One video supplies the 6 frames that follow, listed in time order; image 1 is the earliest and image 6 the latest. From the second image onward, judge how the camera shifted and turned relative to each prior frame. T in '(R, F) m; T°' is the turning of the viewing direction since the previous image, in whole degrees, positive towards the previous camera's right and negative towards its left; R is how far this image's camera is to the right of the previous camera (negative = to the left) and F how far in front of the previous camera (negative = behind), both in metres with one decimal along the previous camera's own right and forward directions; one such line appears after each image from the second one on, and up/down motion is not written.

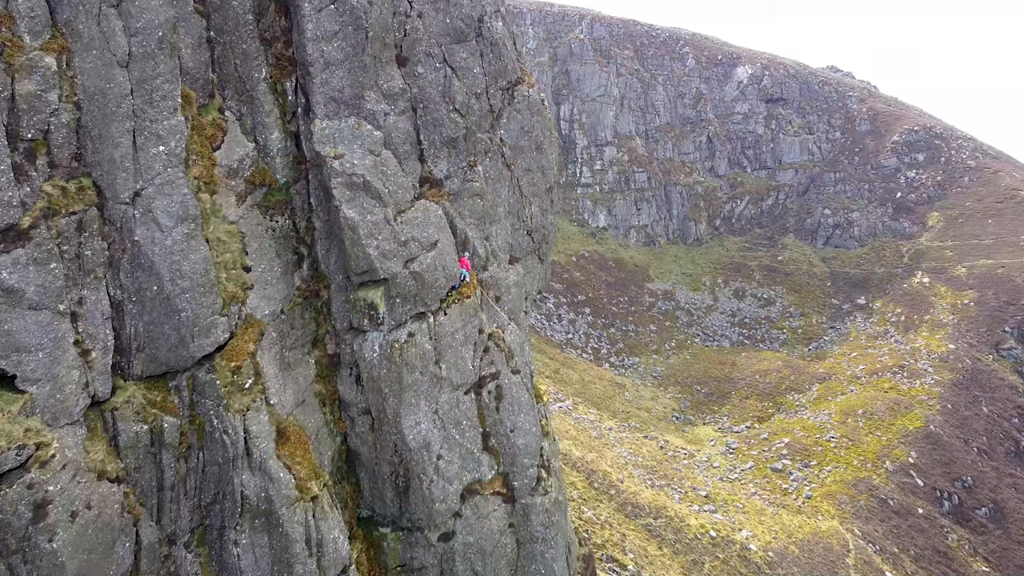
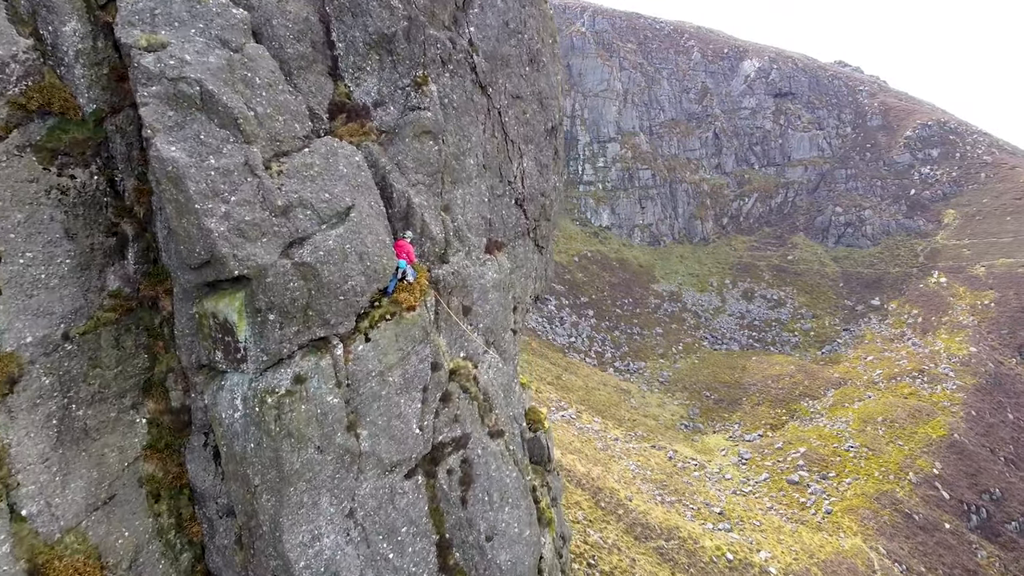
(+0.4, +8.6) m; 0°
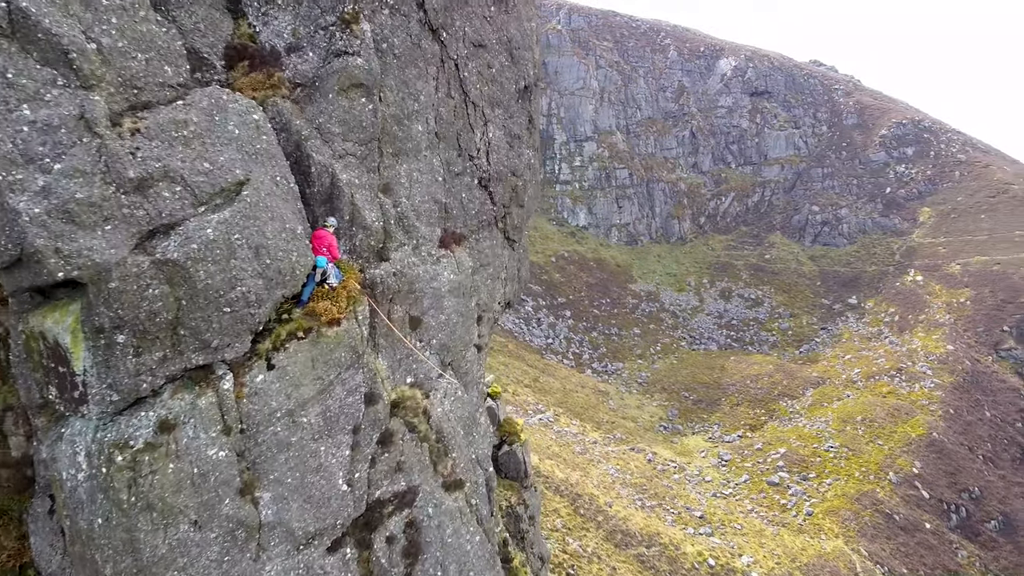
(+0.2, +3.0) m; +2°
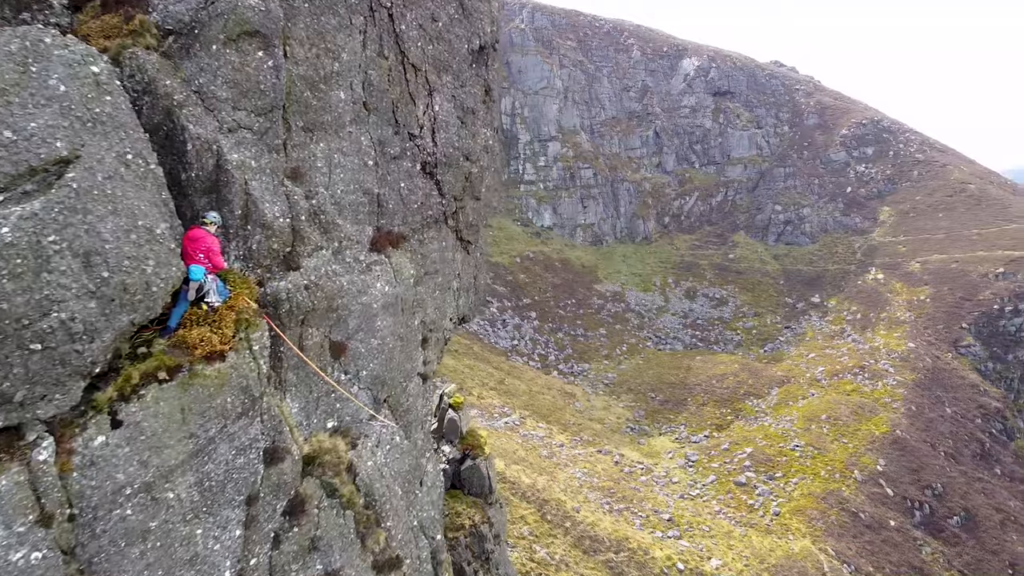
(+0.1, +2.2) m; +2°
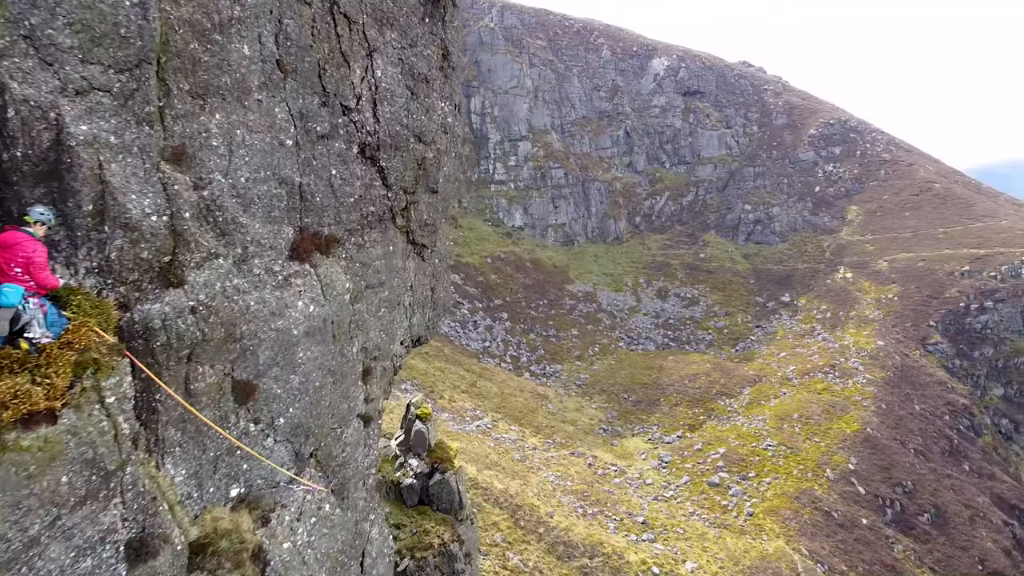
(0.0, +1.9) m; +2°
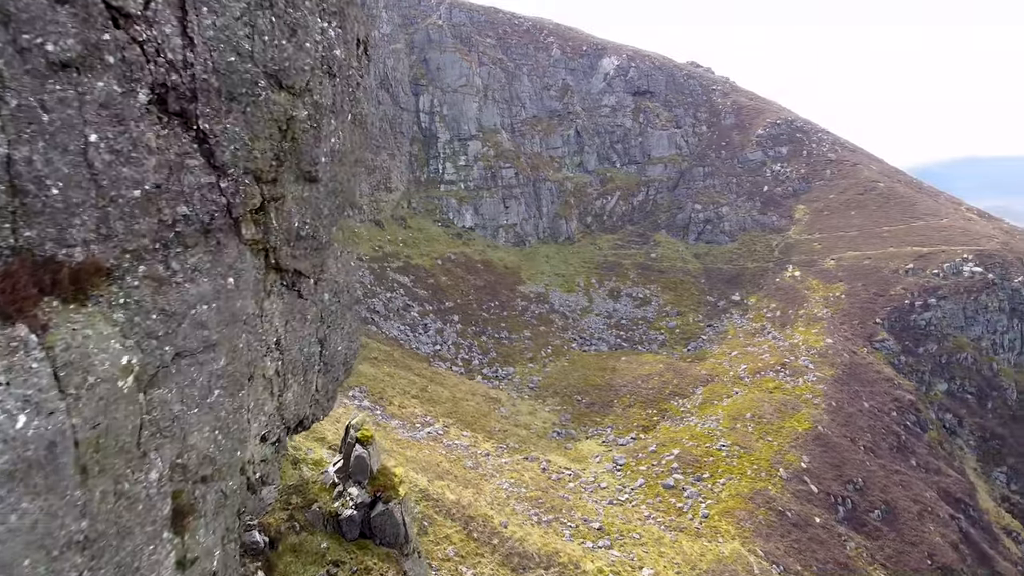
(+0.1, +3.0) m; +3°
